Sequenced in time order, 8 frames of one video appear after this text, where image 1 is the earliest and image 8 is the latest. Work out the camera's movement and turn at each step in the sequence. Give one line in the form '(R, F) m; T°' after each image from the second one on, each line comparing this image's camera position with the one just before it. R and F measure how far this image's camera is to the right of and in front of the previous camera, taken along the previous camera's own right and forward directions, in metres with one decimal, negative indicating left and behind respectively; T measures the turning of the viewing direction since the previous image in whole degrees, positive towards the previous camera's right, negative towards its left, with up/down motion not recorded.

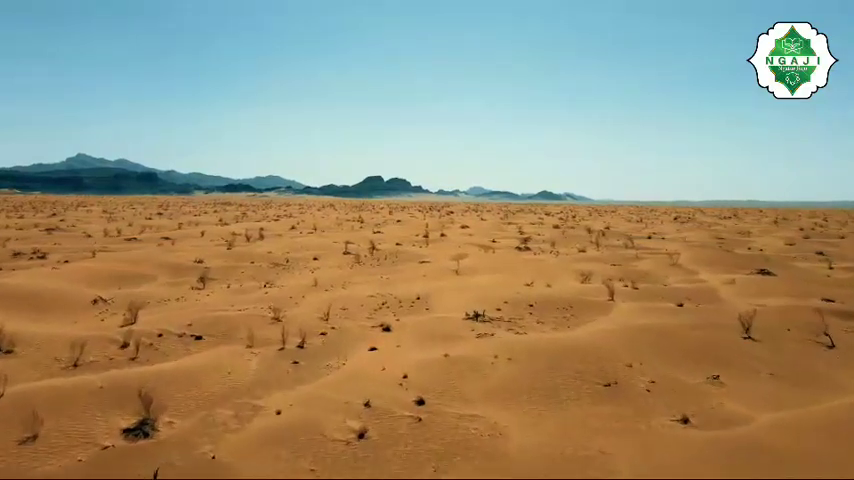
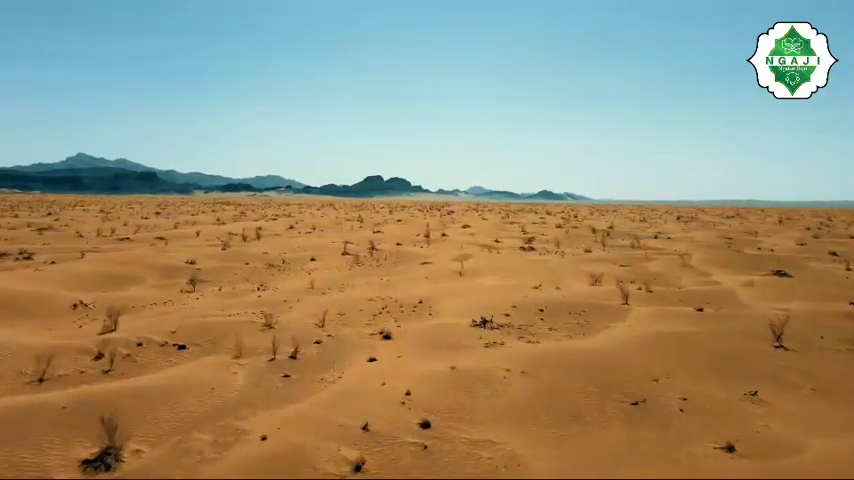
(-0.1, +0.6) m; 0°
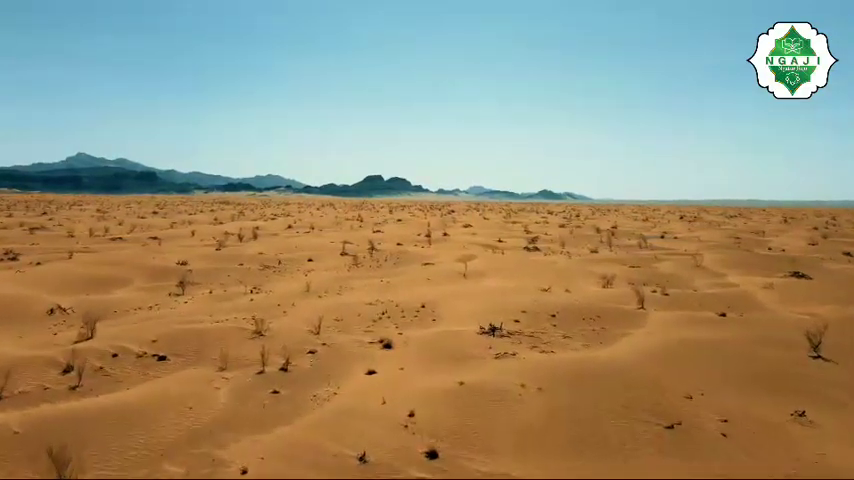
(-0.1, +0.6) m; 0°
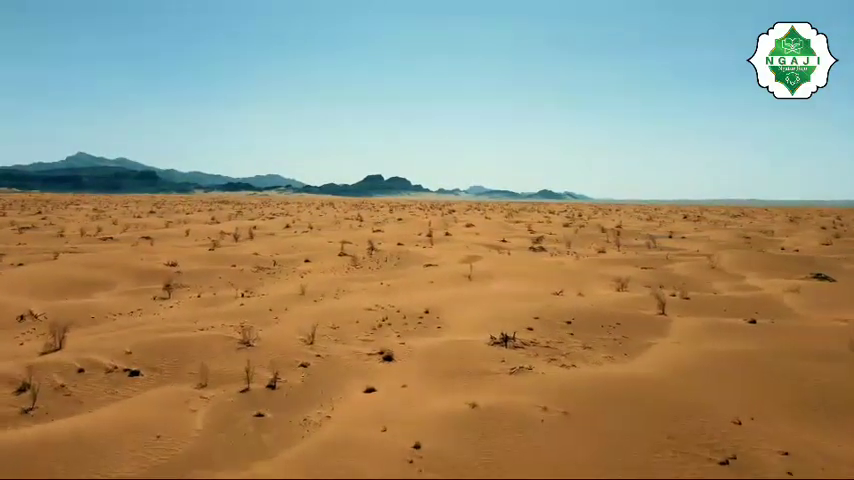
(-0.1, +0.7) m; 0°
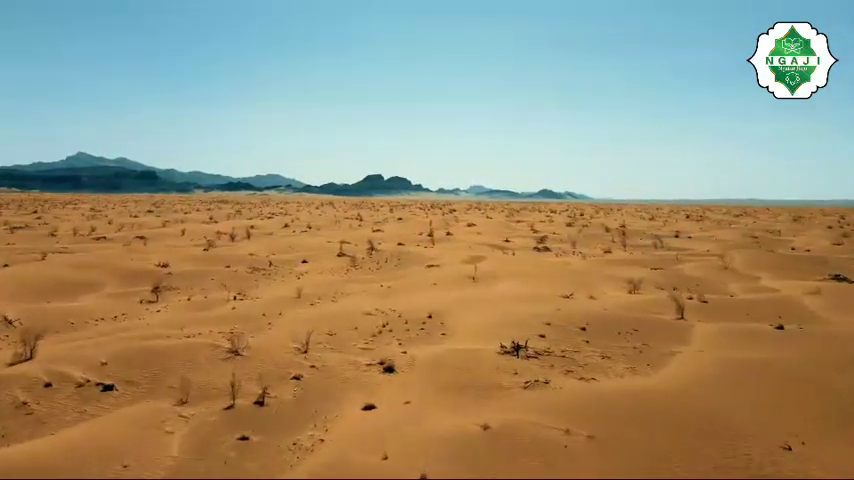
(0.0, +0.5) m; 0°
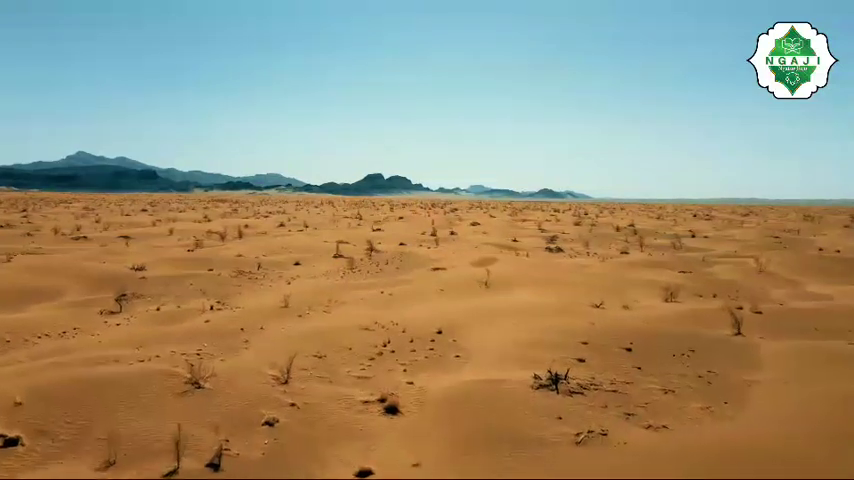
(-0.1, +1.3) m; 0°
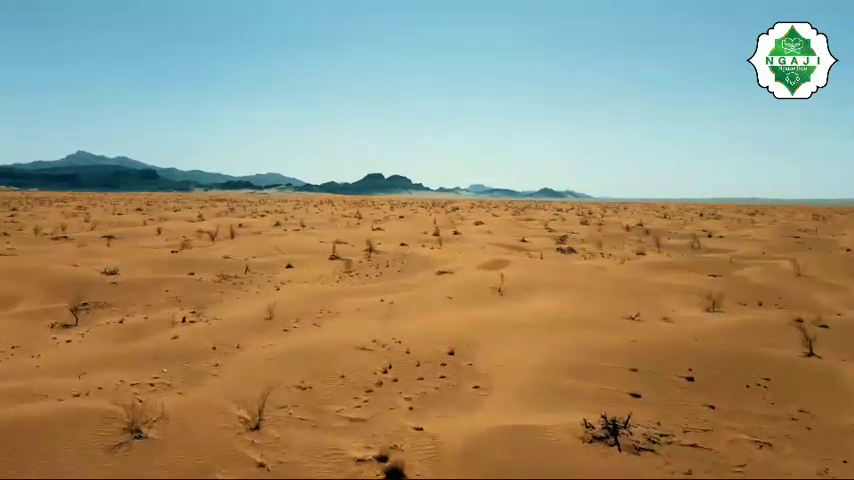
(-0.1, +1.1) m; 0°
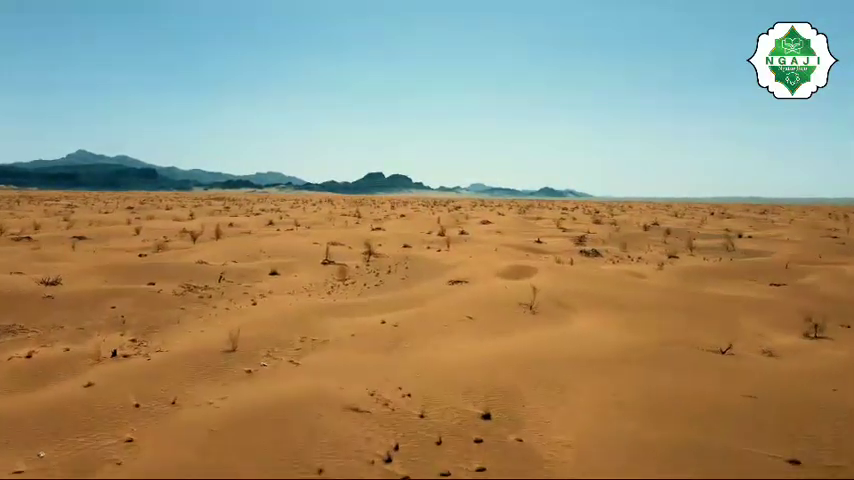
(-0.2, +1.8) m; 0°
